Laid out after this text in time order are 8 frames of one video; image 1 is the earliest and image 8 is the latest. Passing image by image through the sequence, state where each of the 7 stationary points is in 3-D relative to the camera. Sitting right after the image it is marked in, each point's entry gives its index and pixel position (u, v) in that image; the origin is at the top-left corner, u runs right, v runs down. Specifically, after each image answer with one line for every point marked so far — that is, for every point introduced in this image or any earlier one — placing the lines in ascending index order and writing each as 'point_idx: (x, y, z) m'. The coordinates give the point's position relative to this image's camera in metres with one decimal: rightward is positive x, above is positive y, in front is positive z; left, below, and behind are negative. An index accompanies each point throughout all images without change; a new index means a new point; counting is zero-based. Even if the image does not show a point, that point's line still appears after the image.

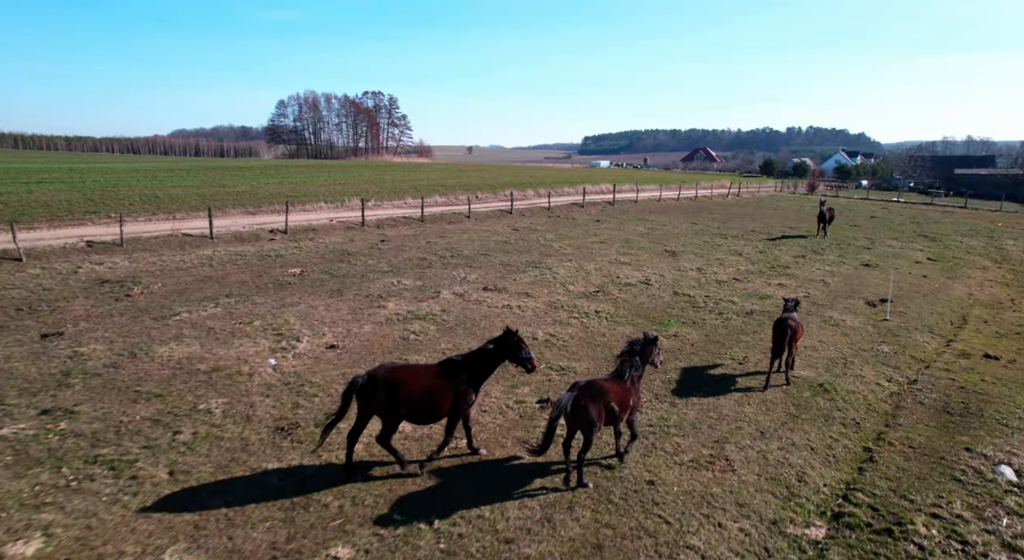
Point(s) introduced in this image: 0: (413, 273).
0: (-3.0, +0.2, +17.7) m
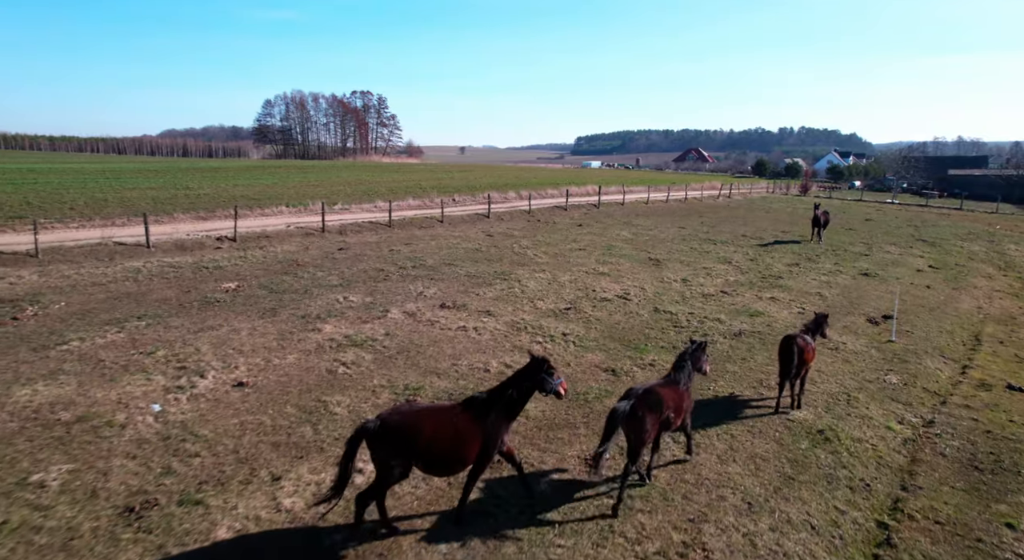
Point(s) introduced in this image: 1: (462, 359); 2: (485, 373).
0: (-4.0, -0.2, +15.9) m
1: (-1.0, -1.5, +11.2) m
2: (-0.5, -1.7, +10.7) m
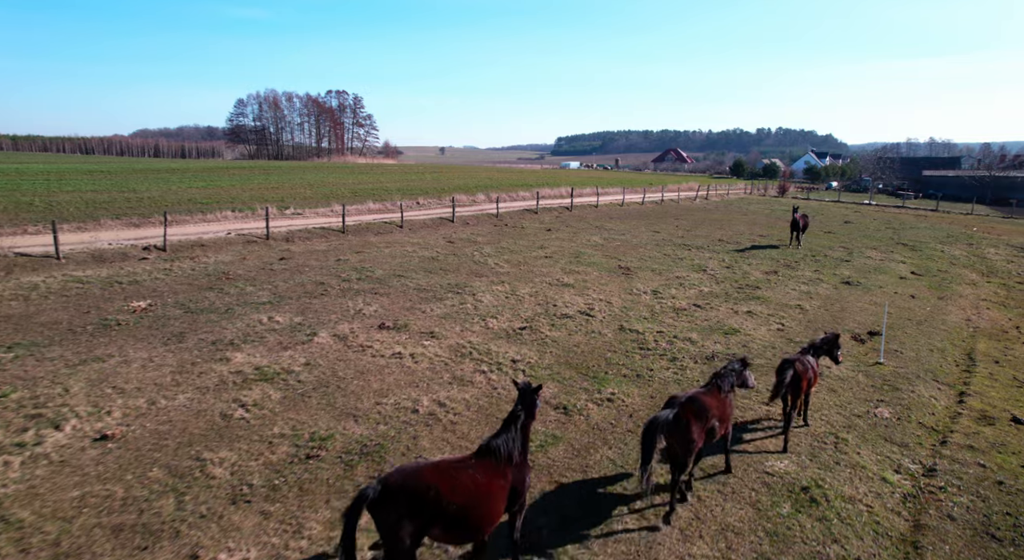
0: (-5.1, -0.6, +14.2) m
1: (-2.0, -1.9, +9.5) m
2: (-1.5, -2.1, +9.0) m
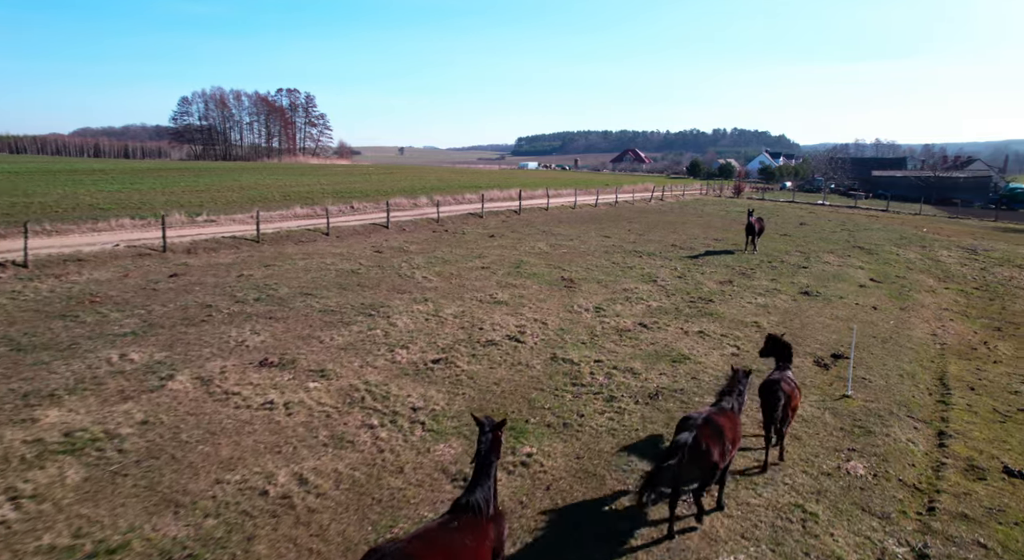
0: (-6.9, -1.1, +11.7) m
1: (-3.4, -2.4, +7.3) m
2: (-2.9, -2.5, +6.8) m
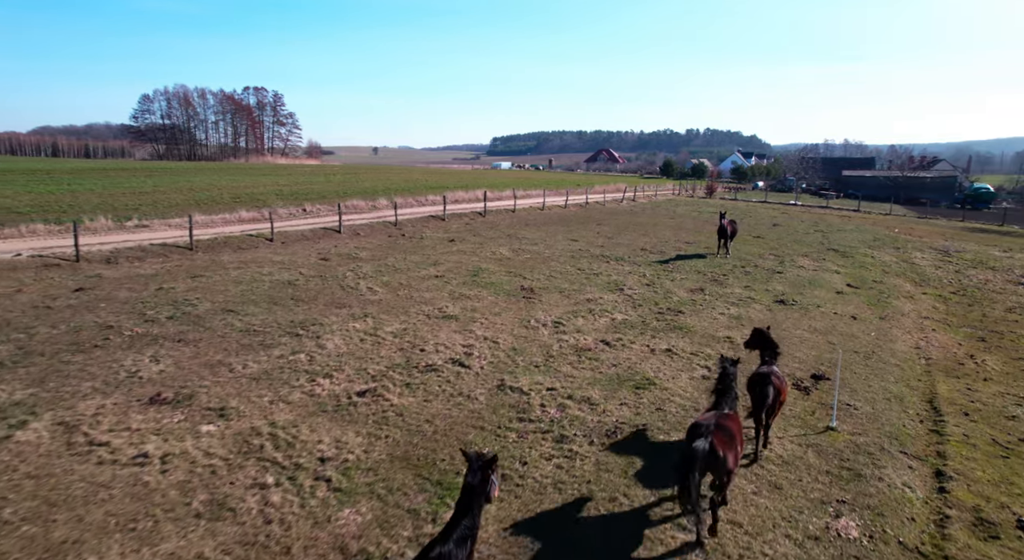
0: (-7.9, -1.5, +9.9) m
1: (-4.3, -2.7, +5.6) m
2: (-3.7, -2.8, +5.2) m
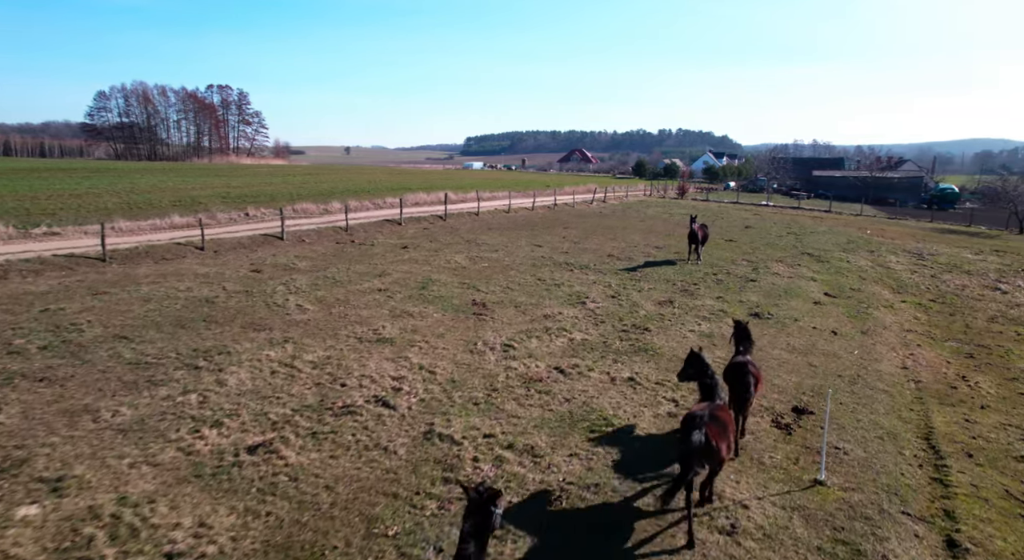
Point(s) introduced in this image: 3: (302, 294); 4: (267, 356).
0: (-8.9, -1.9, +7.9) m
1: (-5.1, -3.1, +3.8) m
2: (-4.5, -3.2, +3.3) m
3: (-5.5, -0.4, +15.6) m
4: (-4.6, -1.4, +11.2) m
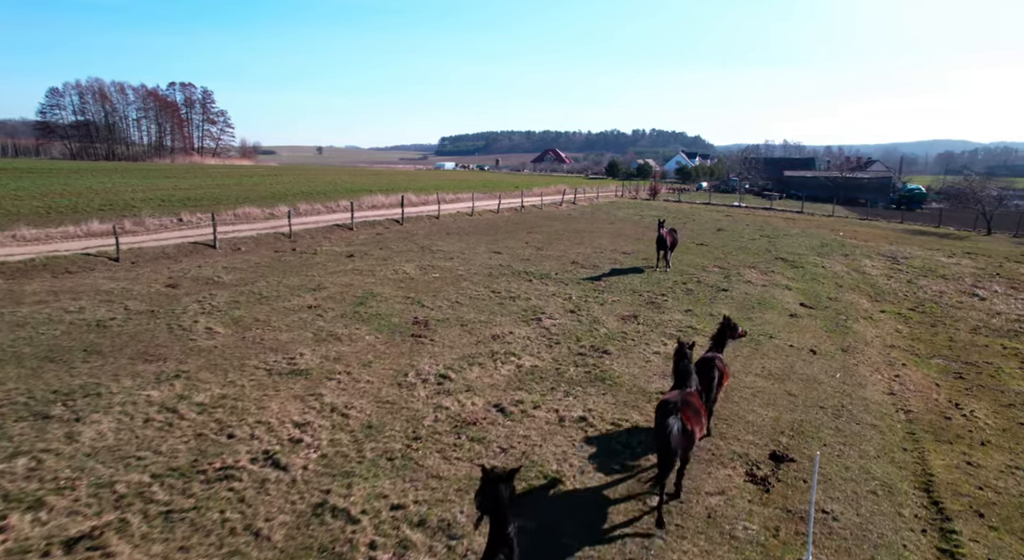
0: (-9.8, -2.3, +5.8) m
1: (-5.9, -3.5, +1.9) m
2: (-5.3, -3.6, +1.4) m
3: (-6.8, -0.8, +13.6) m
4: (-5.7, -1.8, +9.3) m
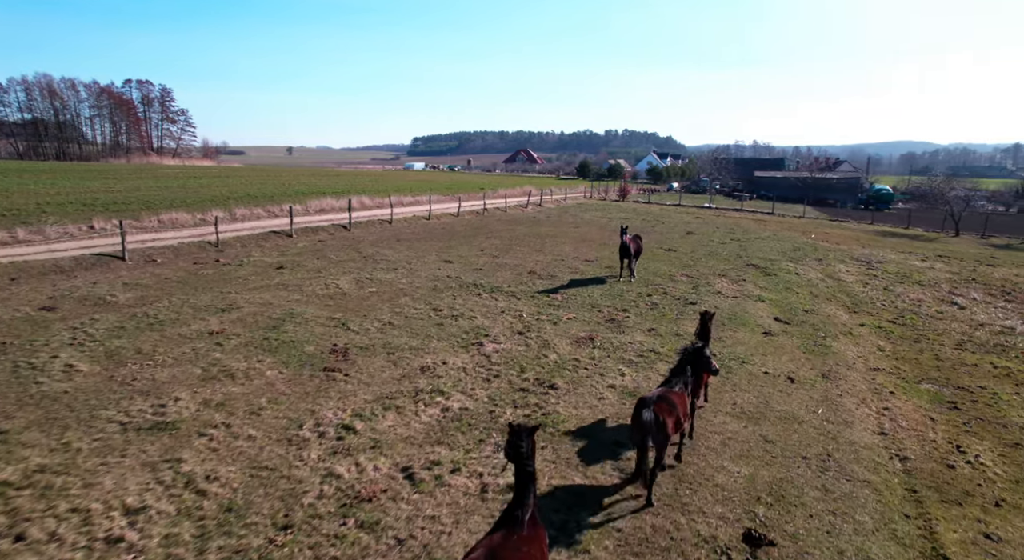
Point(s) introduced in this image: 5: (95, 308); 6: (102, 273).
0: (-10.8, -2.8, +3.4) m
1: (-6.6, -3.9, -0.4) m
2: (-6.1, -4.1, -0.7) m
3: (-8.1, -1.2, +11.3) m
4: (-6.8, -2.2, +7.1) m
5: (-9.6, -0.6, +13.7) m
6: (-11.6, +0.3, +16.9) m
